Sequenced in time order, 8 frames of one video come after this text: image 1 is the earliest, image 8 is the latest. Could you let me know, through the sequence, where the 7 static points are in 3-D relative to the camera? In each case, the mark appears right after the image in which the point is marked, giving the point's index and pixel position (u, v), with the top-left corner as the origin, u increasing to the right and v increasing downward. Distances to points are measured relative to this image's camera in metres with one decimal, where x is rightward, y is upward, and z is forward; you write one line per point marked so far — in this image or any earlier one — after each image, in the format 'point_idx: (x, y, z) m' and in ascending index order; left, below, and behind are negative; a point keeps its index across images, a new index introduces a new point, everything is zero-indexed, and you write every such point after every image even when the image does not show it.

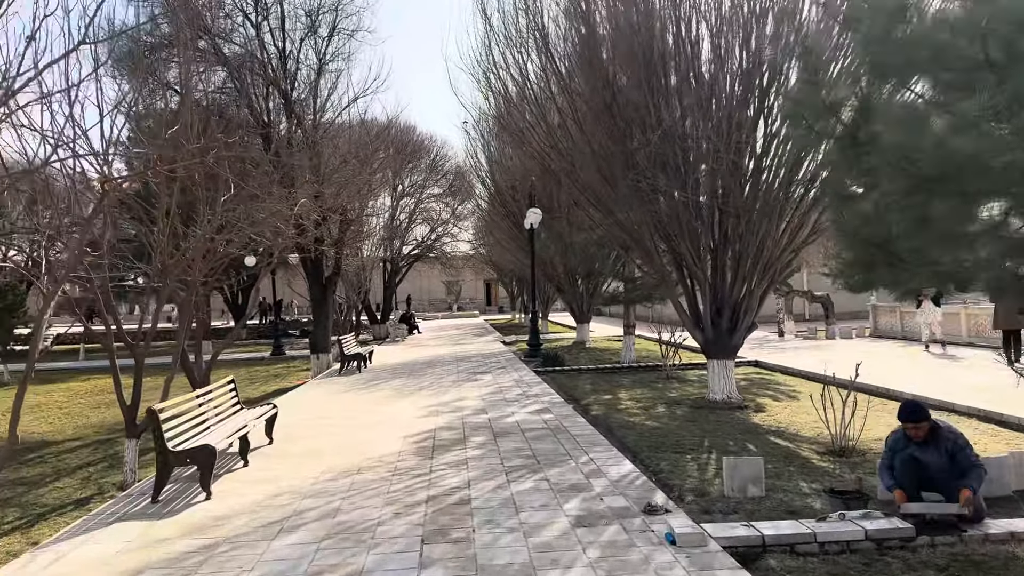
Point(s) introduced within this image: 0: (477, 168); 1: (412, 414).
0: (-0.7, +2.5, +17.9) m
1: (-0.9, -1.1, +7.4) m
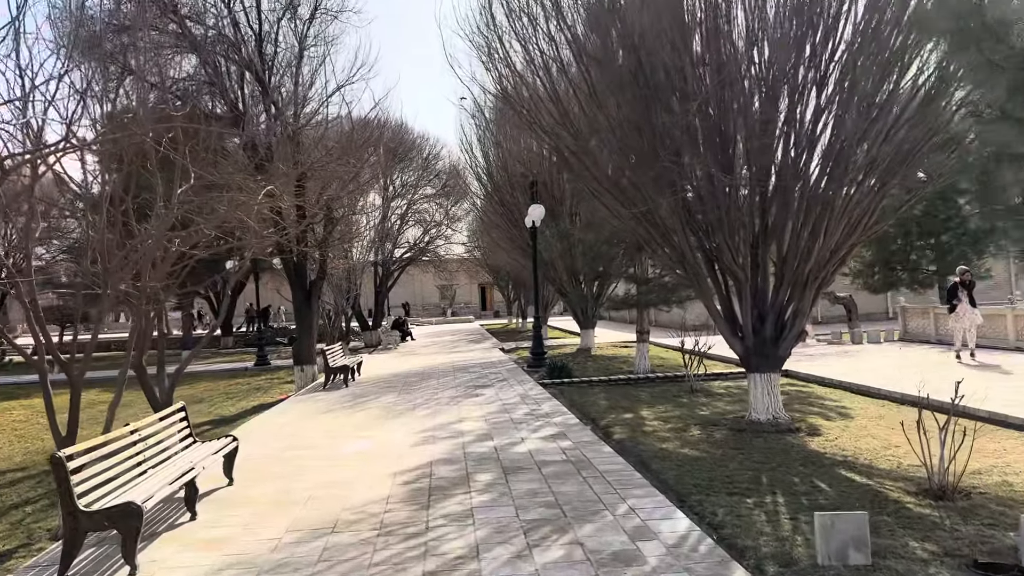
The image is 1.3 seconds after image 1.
0: (-0.8, +2.5, +16.7) m
1: (-0.8, -1.1, +6.3) m
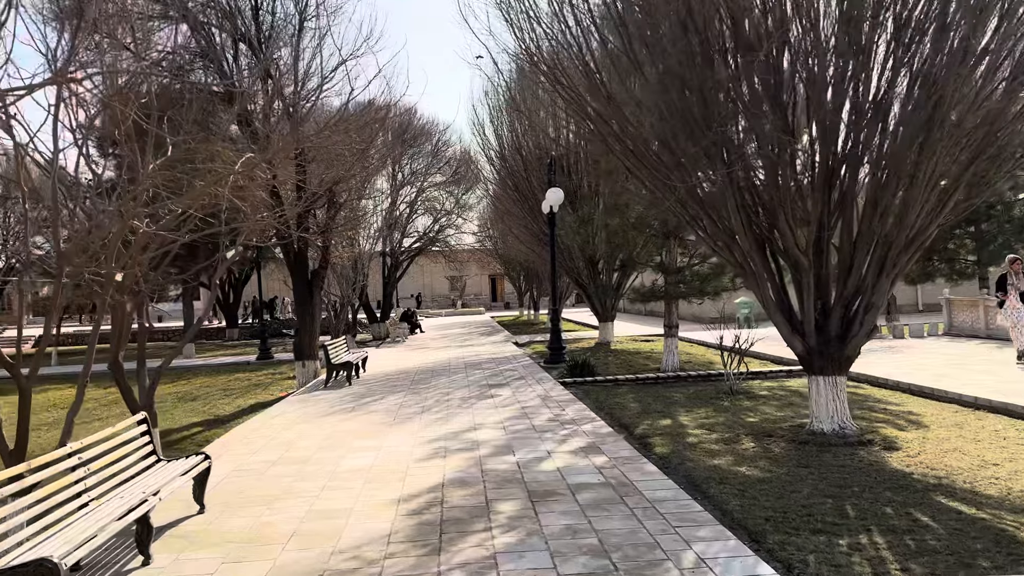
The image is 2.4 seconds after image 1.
0: (-0.5, +2.6, +15.8) m
1: (-0.6, -1.1, +5.4) m
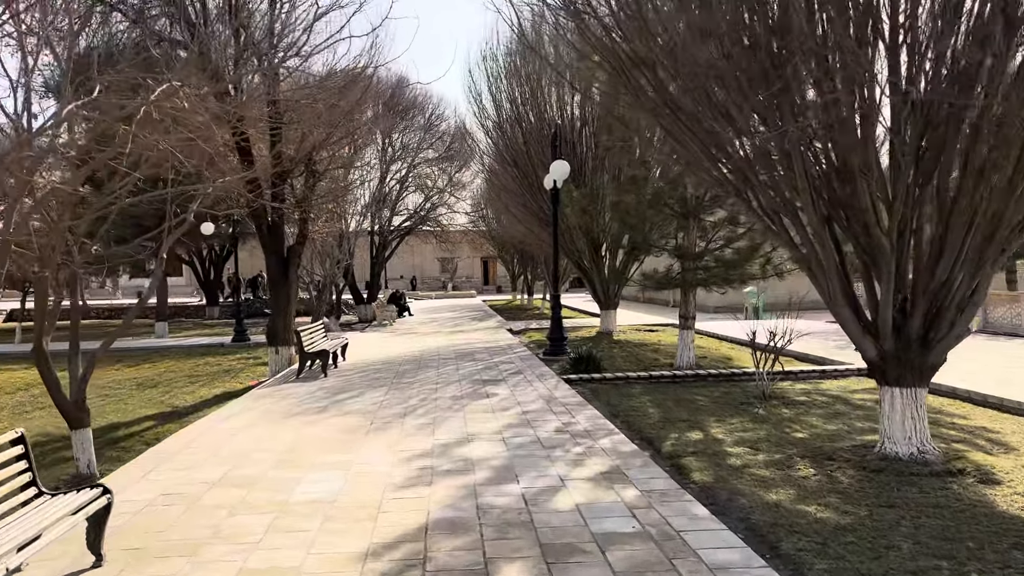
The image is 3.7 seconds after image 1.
0: (-0.5, +2.9, +14.6) m
1: (-0.6, -1.0, +4.3) m
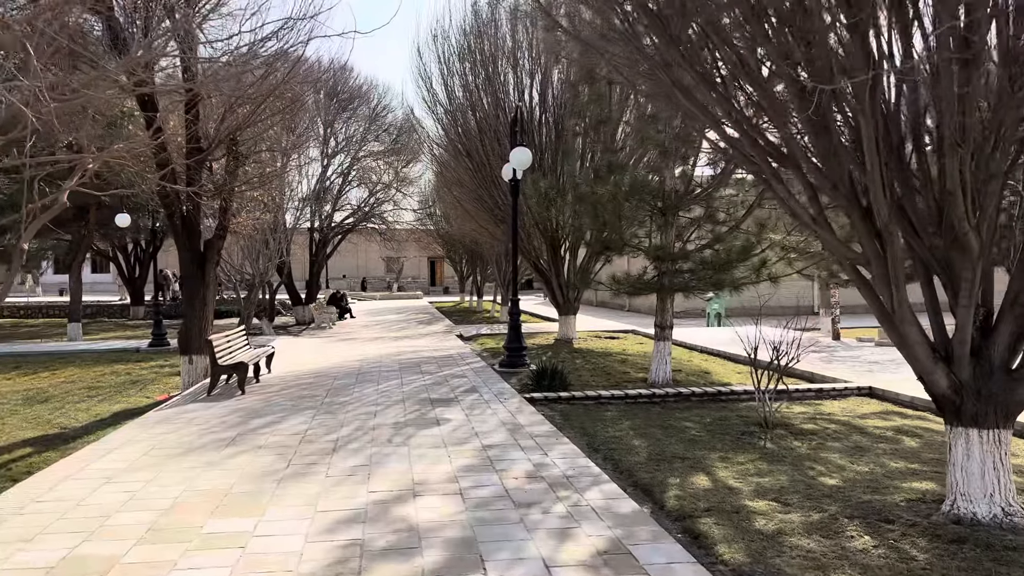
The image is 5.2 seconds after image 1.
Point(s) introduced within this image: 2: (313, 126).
0: (-1.3, +2.9, +13.3) m
1: (-0.8, -1.0, +3.0) m
2: (-3.6, +3.0, +15.4) m
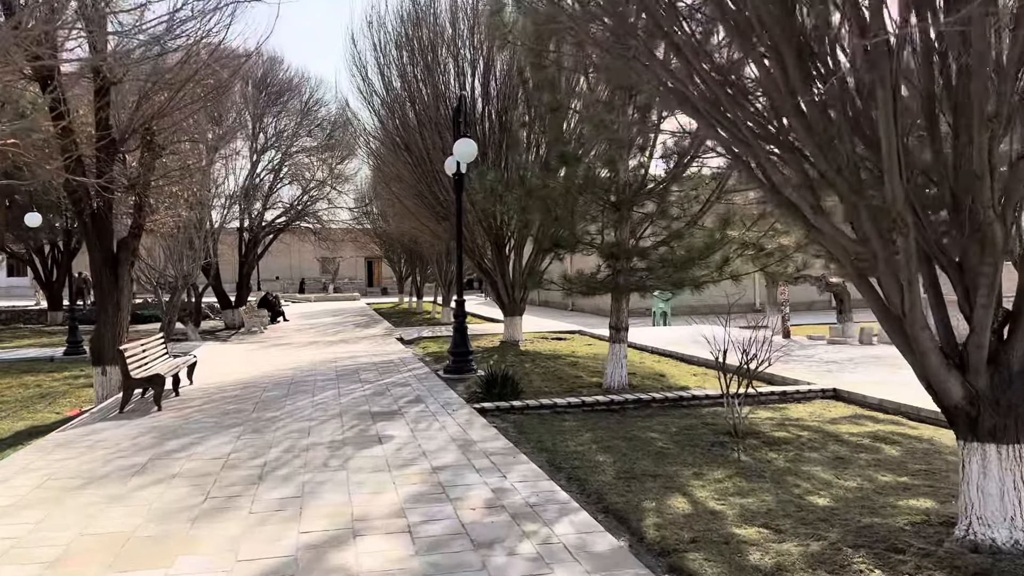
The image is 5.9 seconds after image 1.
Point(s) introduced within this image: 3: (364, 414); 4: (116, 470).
0: (-2.2, +2.9, +12.7) m
1: (-0.9, -1.0, +2.4) m
2: (-4.7, +2.9, +14.5) m
3: (-1.1, -0.9, +6.2) m
4: (-2.2, -1.0, +4.7) m
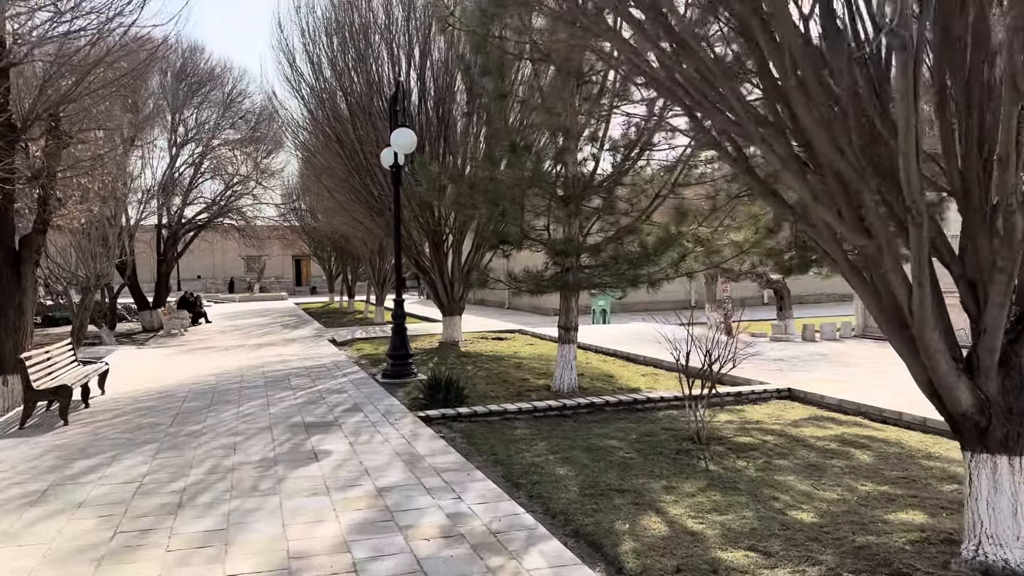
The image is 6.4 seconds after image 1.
0: (-3.1, +2.9, +12.0) m
1: (-0.9, -1.0, +1.9) m
2: (-5.7, +2.9, +13.7) m
3: (-1.4, -0.9, +5.7) m
4: (-2.4, -1.0, +4.0) m
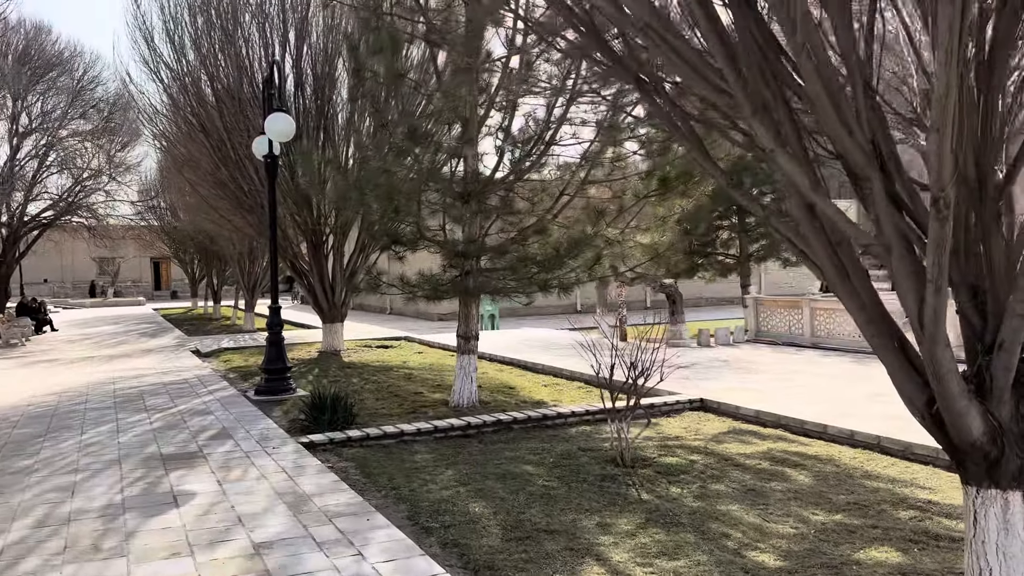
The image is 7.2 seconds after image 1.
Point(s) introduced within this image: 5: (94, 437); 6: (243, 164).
0: (-4.6, +2.8, +10.8) m
1: (-0.9, -1.0, +1.1) m
2: (-7.4, +2.9, +12.0) m
3: (-2.0, -1.0, +4.8) m
4: (-2.7, -1.0, +3.0) m
5: (-2.7, -1.0, +5.4) m
6: (-3.2, +1.4, +10.0) m
